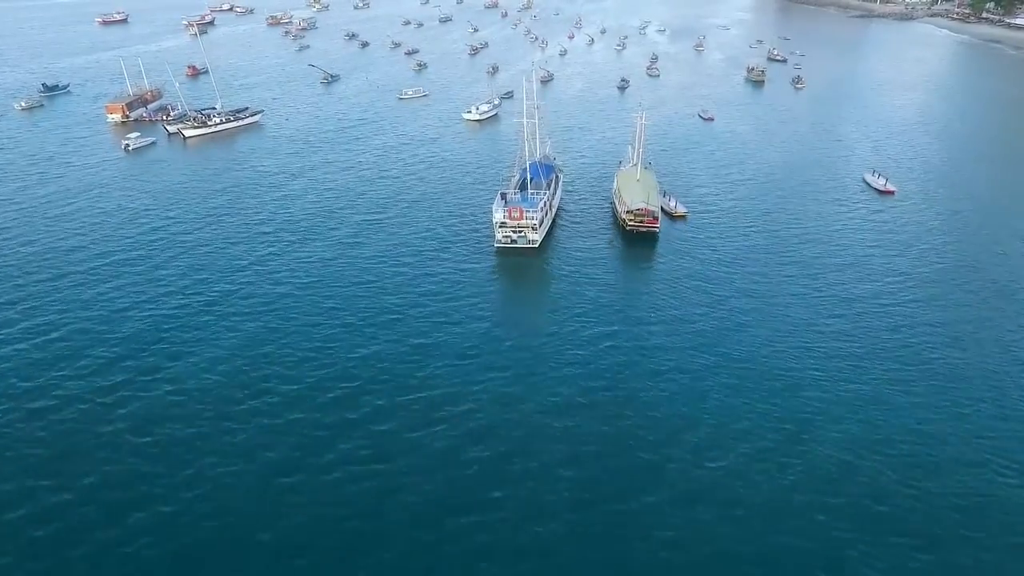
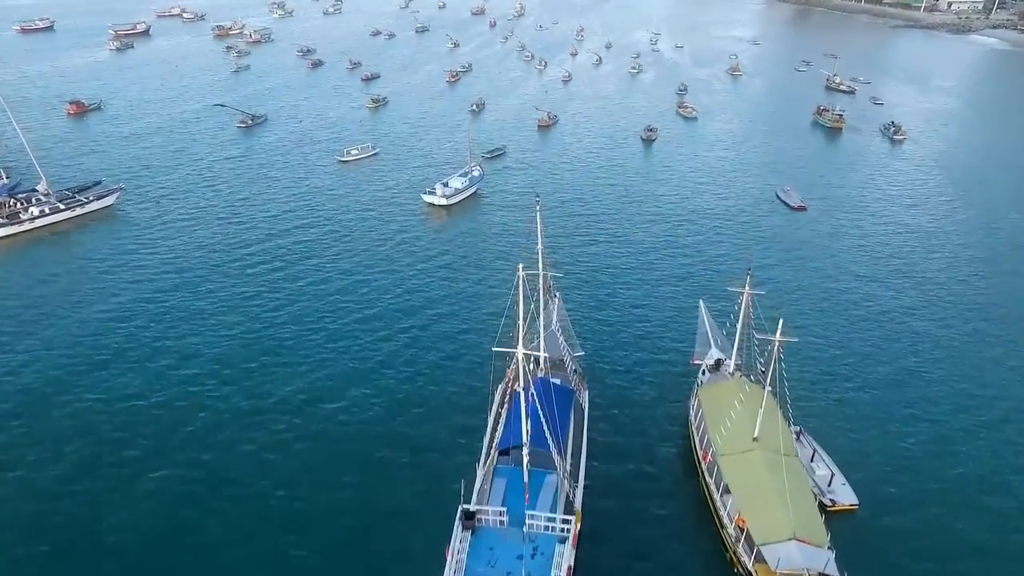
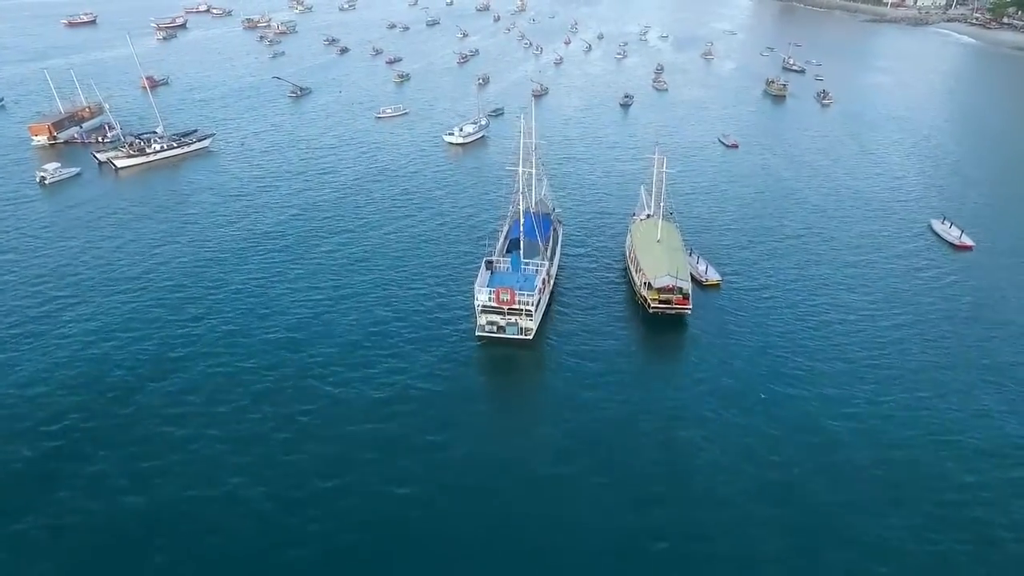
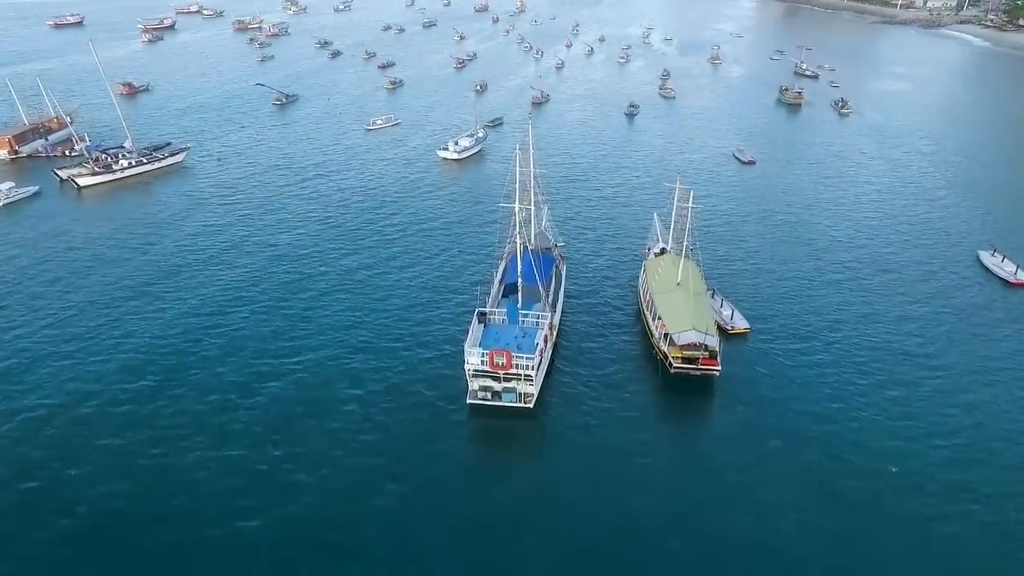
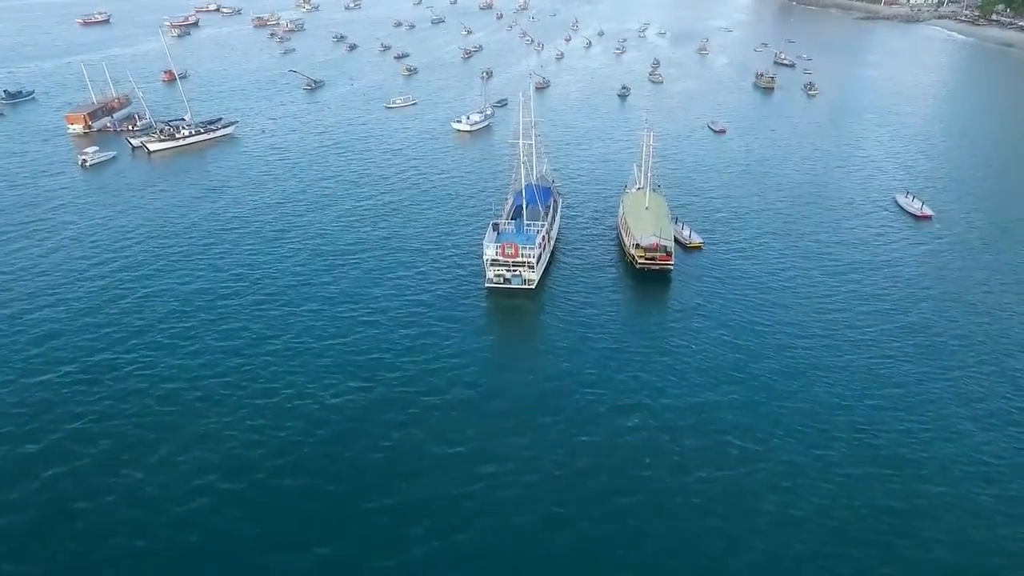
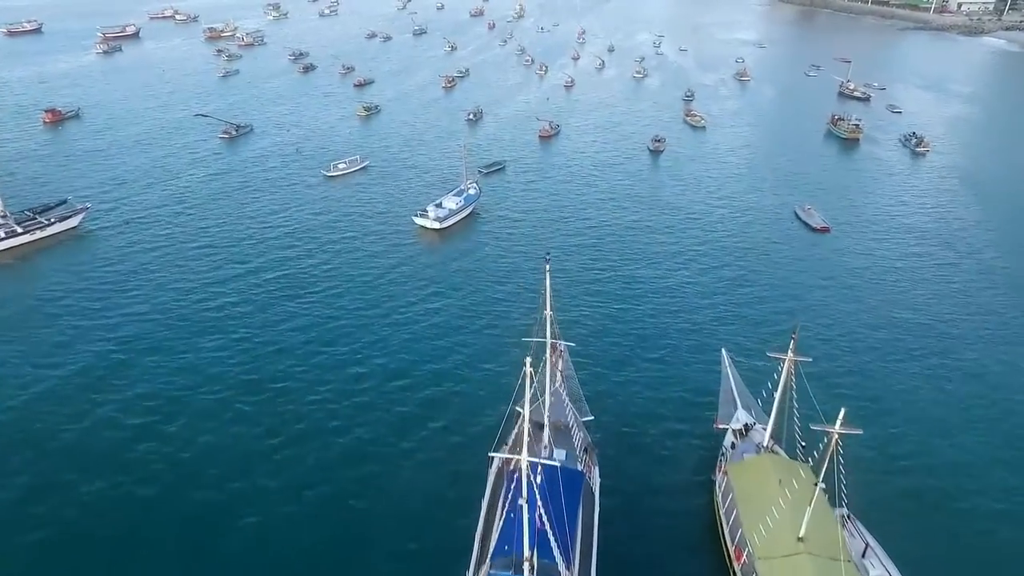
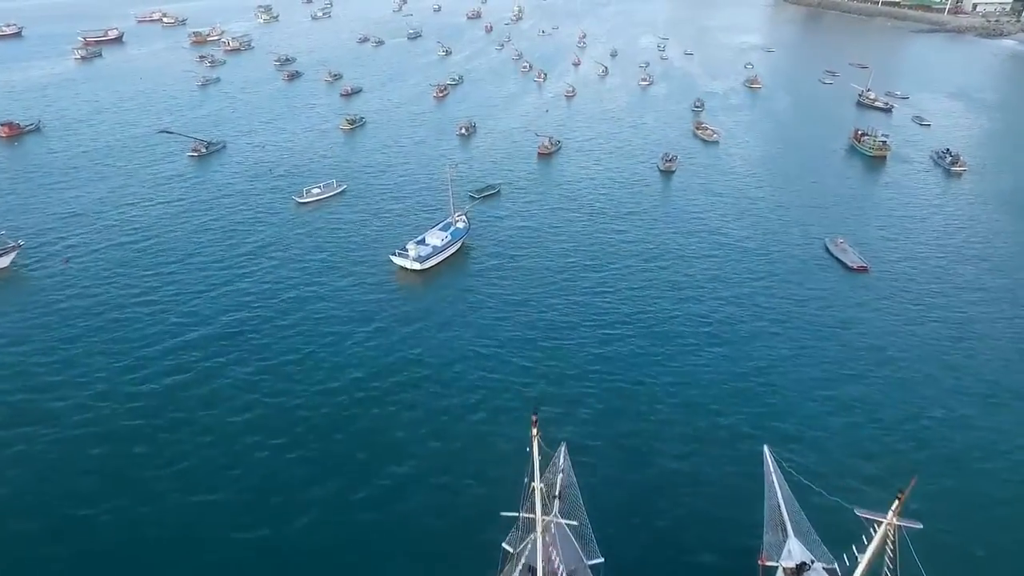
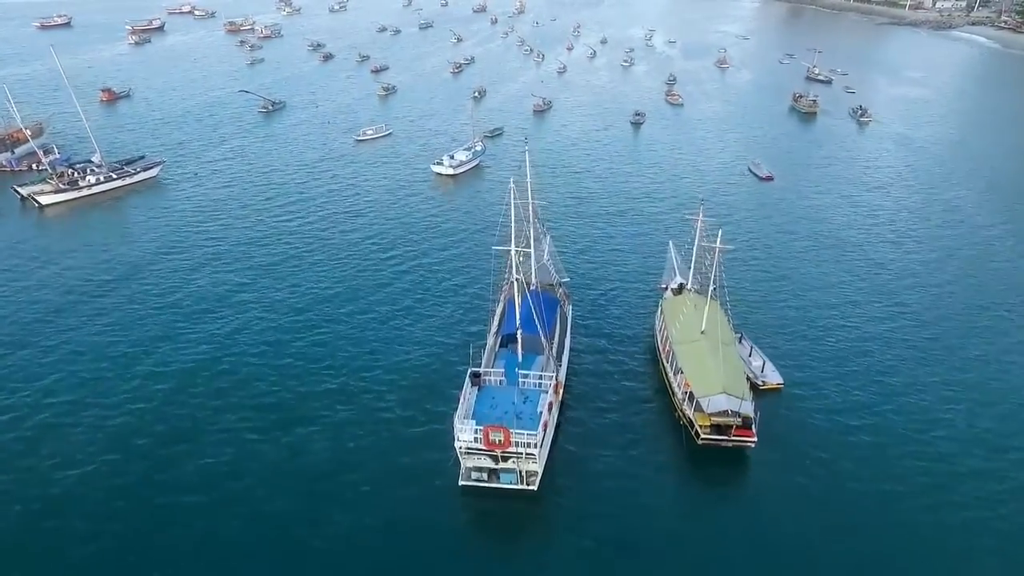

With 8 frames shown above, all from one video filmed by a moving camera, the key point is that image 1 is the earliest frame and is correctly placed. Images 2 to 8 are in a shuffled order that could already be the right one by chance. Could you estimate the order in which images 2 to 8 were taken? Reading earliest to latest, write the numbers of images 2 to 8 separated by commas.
5, 3, 4, 8, 2, 6, 7
